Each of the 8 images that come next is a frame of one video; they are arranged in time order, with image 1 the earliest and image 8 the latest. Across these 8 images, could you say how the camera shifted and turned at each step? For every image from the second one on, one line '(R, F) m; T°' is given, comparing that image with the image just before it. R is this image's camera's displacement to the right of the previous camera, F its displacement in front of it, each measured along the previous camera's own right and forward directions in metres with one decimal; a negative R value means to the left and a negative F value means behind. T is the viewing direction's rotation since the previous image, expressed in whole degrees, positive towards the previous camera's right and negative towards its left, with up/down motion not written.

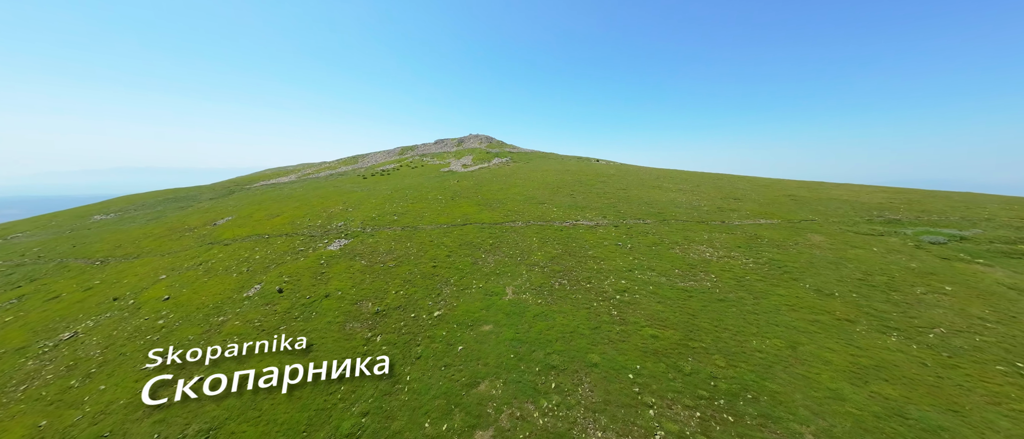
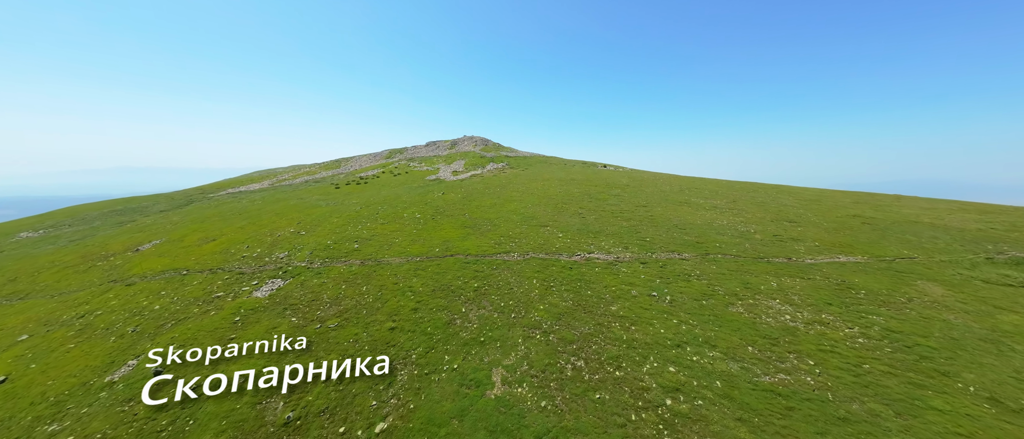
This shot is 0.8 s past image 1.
(+0.8, +10.7) m; 0°
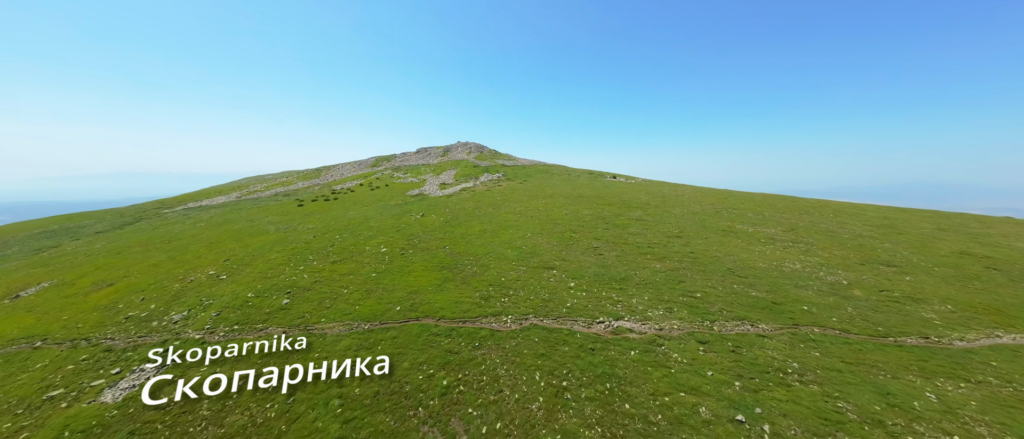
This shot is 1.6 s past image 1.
(+0.7, +10.5) m; 0°
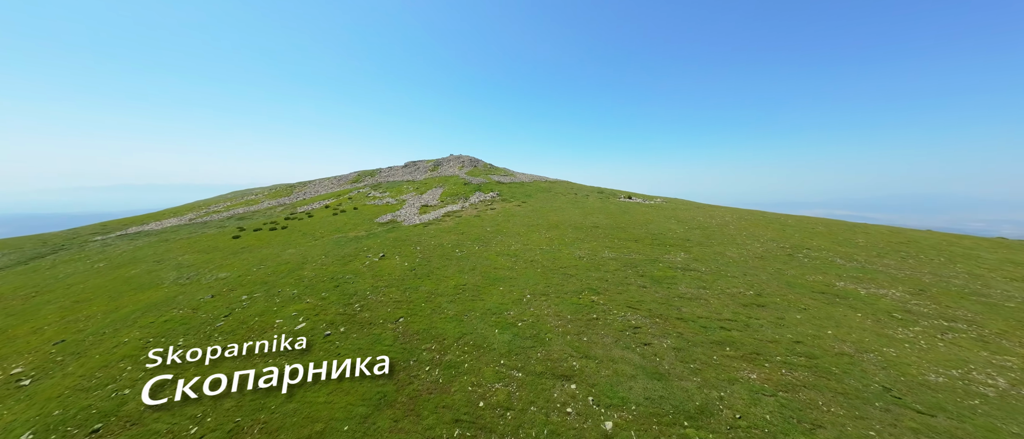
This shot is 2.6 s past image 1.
(+0.8, +11.8) m; 0°
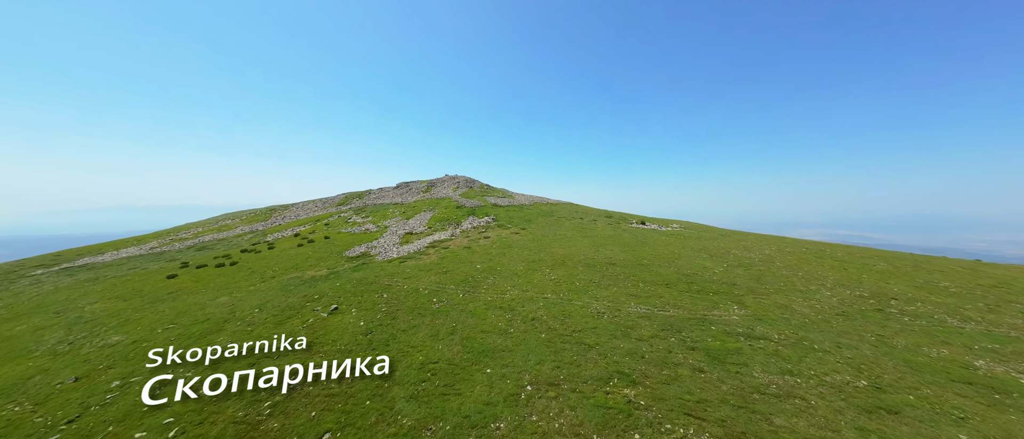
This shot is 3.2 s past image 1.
(+0.5, +7.3) m; 0°
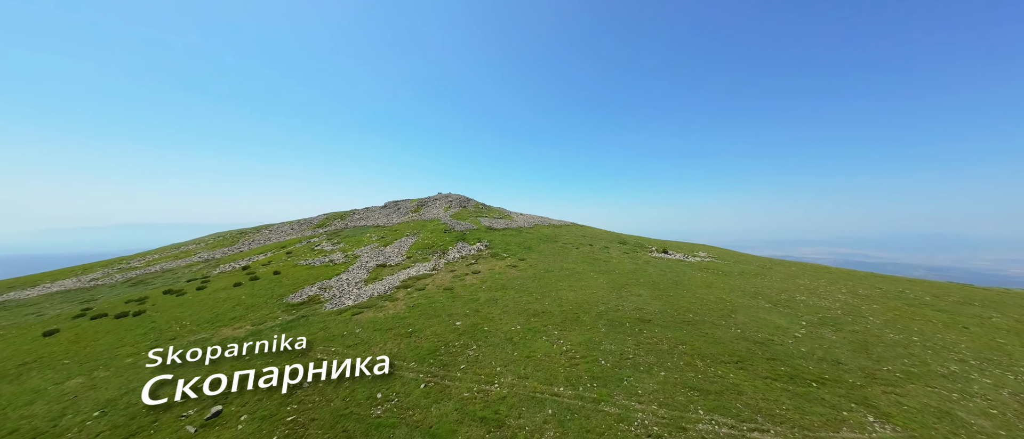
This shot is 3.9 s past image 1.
(+0.6, +8.5) m; 0°
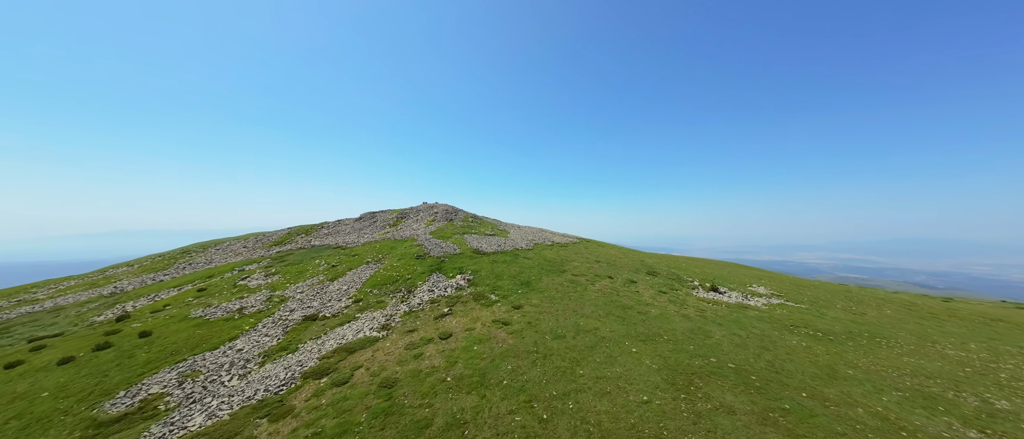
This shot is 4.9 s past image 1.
(+0.9, +12.1) m; 0°
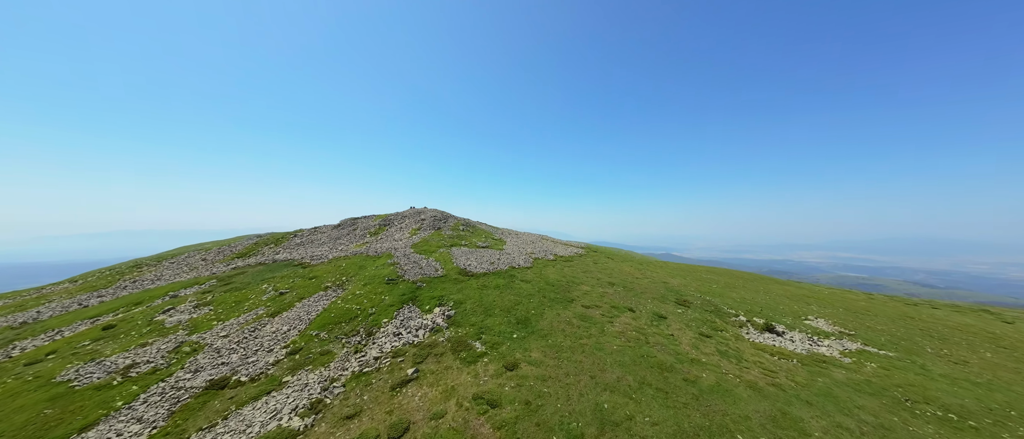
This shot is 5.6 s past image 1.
(+0.6, +7.7) m; 0°
